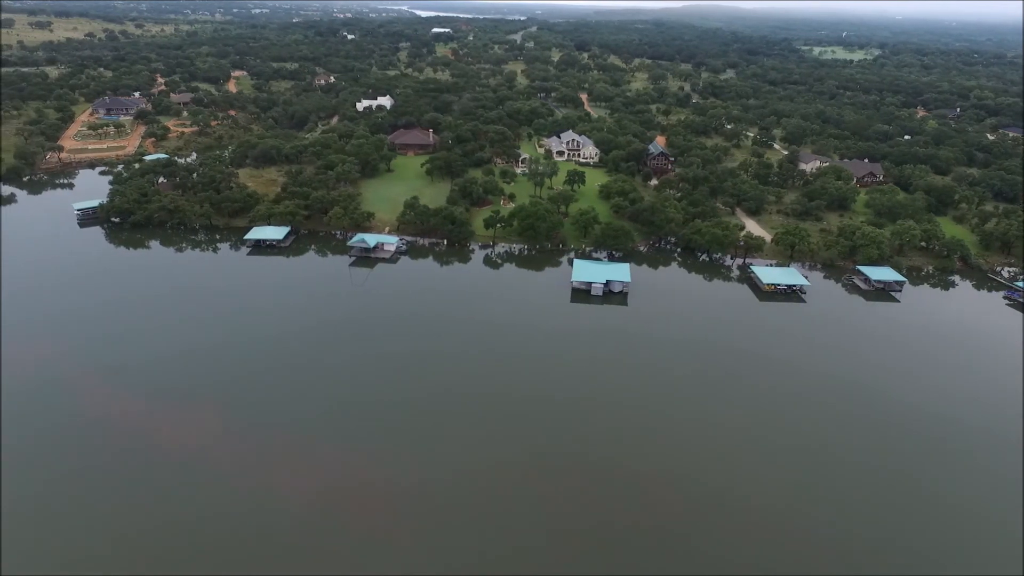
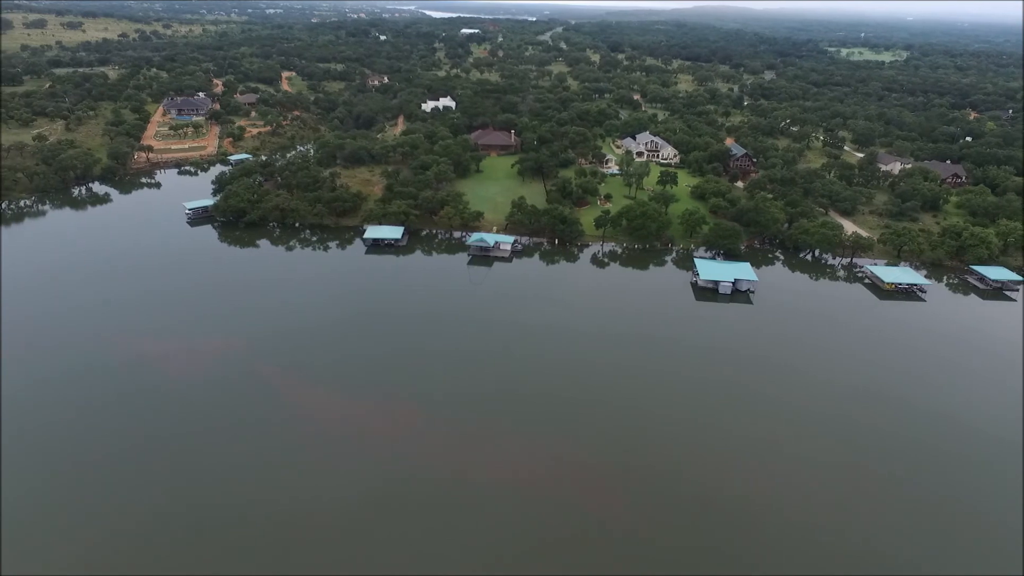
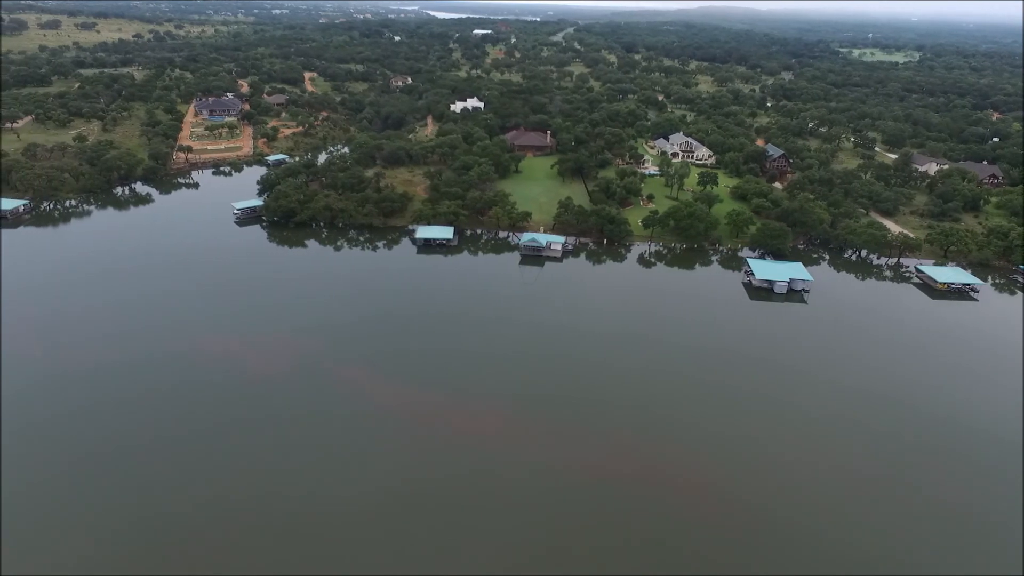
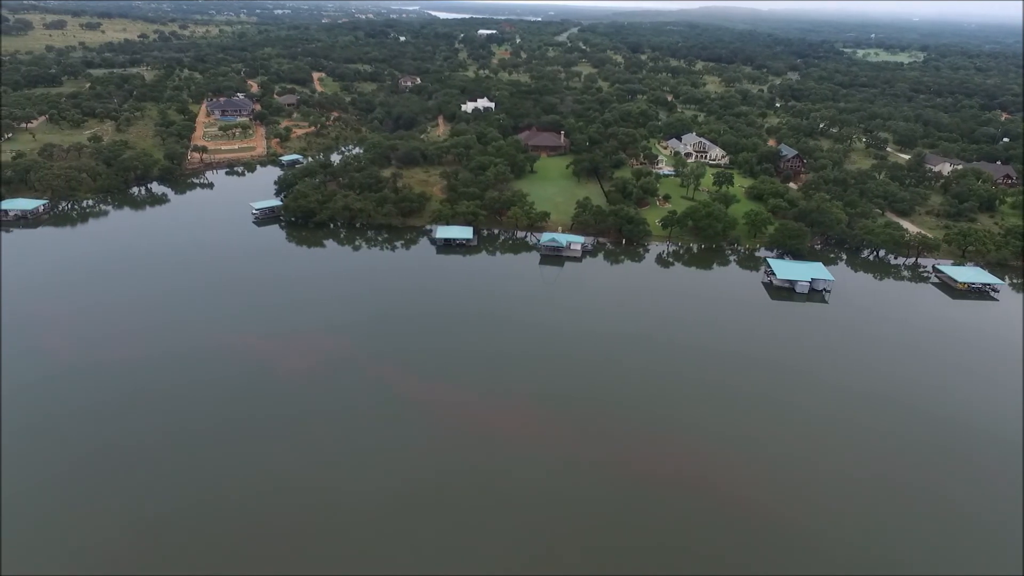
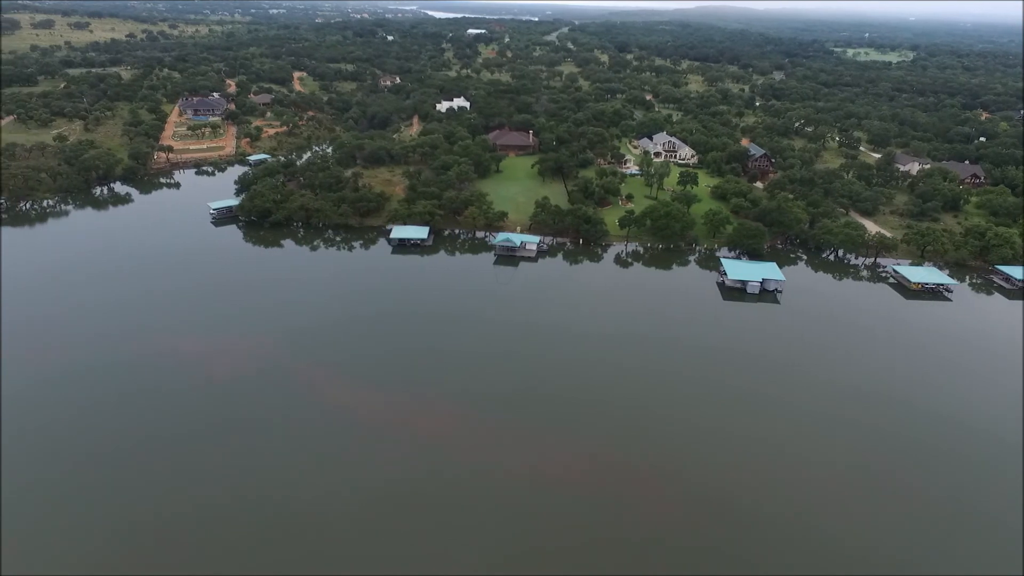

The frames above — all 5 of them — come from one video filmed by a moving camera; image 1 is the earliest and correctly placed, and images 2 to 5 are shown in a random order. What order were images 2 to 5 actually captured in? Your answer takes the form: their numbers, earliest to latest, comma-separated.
2, 5, 3, 4
